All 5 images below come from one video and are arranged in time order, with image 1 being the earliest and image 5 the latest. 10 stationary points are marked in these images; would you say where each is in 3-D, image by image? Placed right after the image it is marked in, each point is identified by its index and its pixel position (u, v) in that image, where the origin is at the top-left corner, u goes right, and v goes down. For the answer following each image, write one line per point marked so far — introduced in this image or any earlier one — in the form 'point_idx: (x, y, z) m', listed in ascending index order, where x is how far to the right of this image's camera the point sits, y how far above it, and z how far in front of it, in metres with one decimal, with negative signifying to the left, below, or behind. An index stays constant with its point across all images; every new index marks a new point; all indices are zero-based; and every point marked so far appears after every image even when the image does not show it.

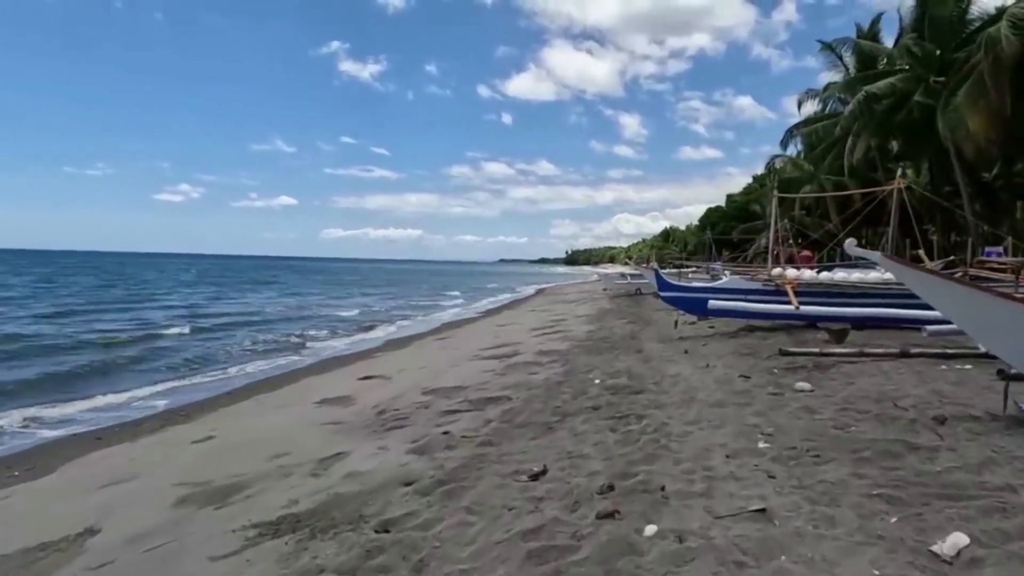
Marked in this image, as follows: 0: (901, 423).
0: (+3.4, -1.2, +5.0) m
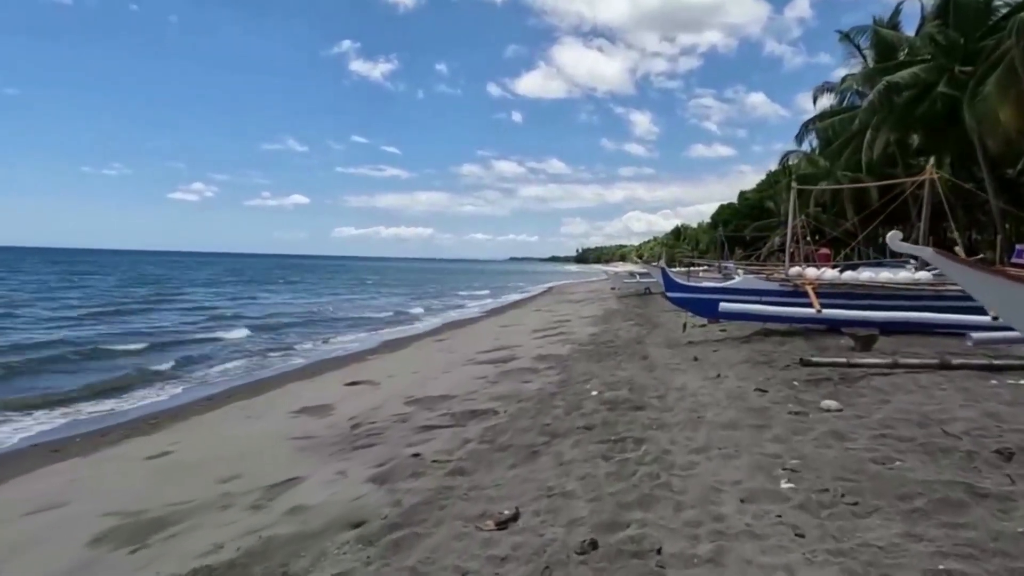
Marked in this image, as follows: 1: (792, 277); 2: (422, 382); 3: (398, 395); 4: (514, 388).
0: (+3.2, -1.2, +4.0) m
1: (+5.3, +0.2, +10.6) m
2: (-1.7, -1.8, +10.7) m
3: (-2.0, -1.9, +9.6) m
4: (0.0, -1.6, +8.8) m
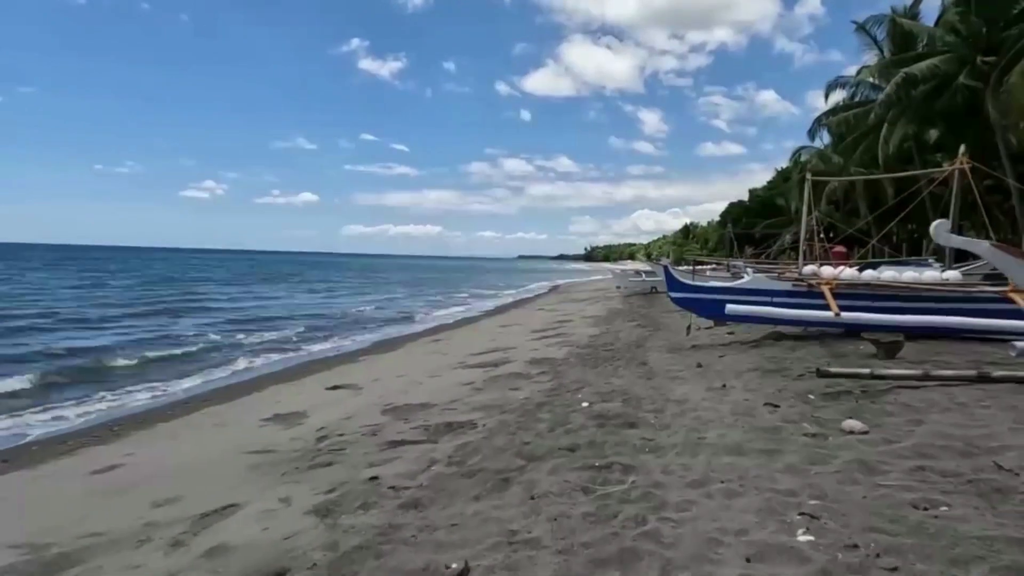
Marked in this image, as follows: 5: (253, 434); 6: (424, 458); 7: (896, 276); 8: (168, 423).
0: (+2.9, -1.2, +3.3) m
1: (+5.1, +0.2, +9.8) m
2: (-1.9, -1.8, +10.0) m
3: (-2.2, -1.8, +8.9) m
4: (-0.2, -1.6, +8.1) m
5: (-3.7, -2.1, +8.0) m
6: (-0.9, -1.6, +5.4) m
7: (+6.1, +0.2, +9.0) m
8: (-5.9, -2.3, +9.7) m
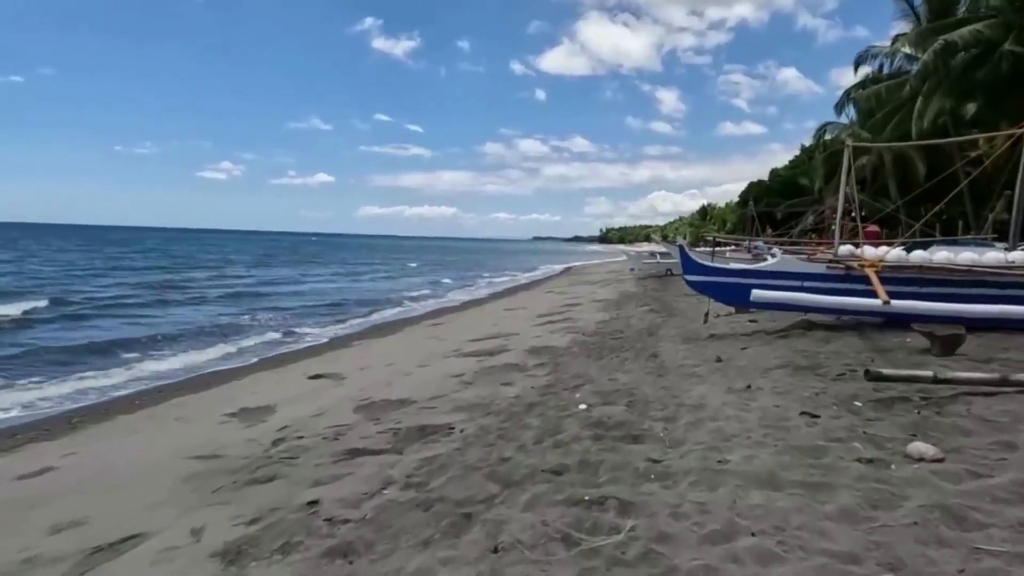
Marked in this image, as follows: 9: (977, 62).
0: (+2.7, -1.2, +2.2) m
1: (+5.0, +0.5, +8.6) m
2: (-2.0, -1.5, +9.0) m
3: (-2.3, -1.6, +7.9) m
4: (-0.3, -1.3, +7.1) m
5: (-3.8, -1.8, +7.1) m
6: (-1.0, -1.5, +4.5) m
7: (+6.0, +0.4, +7.8) m
8: (-6.0, -2.0, +8.9) m
9: (+16.5, +8.1, +19.9) m
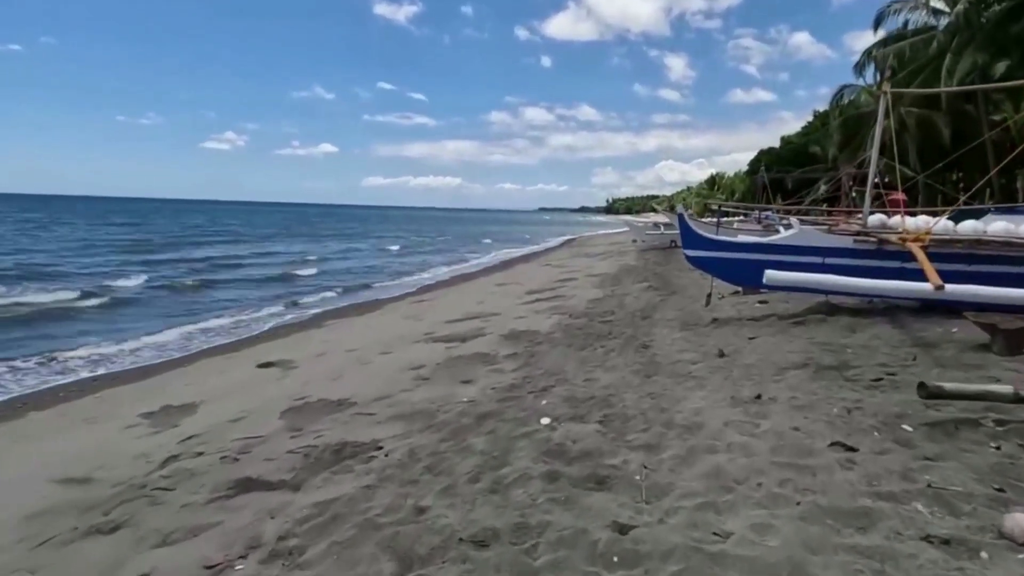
0: (+2.2, -1.2, +0.9) m
1: (+4.6, +0.8, +7.2) m
2: (-2.4, -1.2, +7.8) m
3: (-2.7, -1.3, +6.7) m
4: (-0.7, -1.1, +5.8) m
5: (-4.2, -1.6, +5.9) m
6: (-1.5, -1.4, +3.3) m
7: (+5.6, +0.7, +6.4) m
8: (-6.4, -1.7, +7.7) m
9: (+16.2, +8.9, +18.0) m
